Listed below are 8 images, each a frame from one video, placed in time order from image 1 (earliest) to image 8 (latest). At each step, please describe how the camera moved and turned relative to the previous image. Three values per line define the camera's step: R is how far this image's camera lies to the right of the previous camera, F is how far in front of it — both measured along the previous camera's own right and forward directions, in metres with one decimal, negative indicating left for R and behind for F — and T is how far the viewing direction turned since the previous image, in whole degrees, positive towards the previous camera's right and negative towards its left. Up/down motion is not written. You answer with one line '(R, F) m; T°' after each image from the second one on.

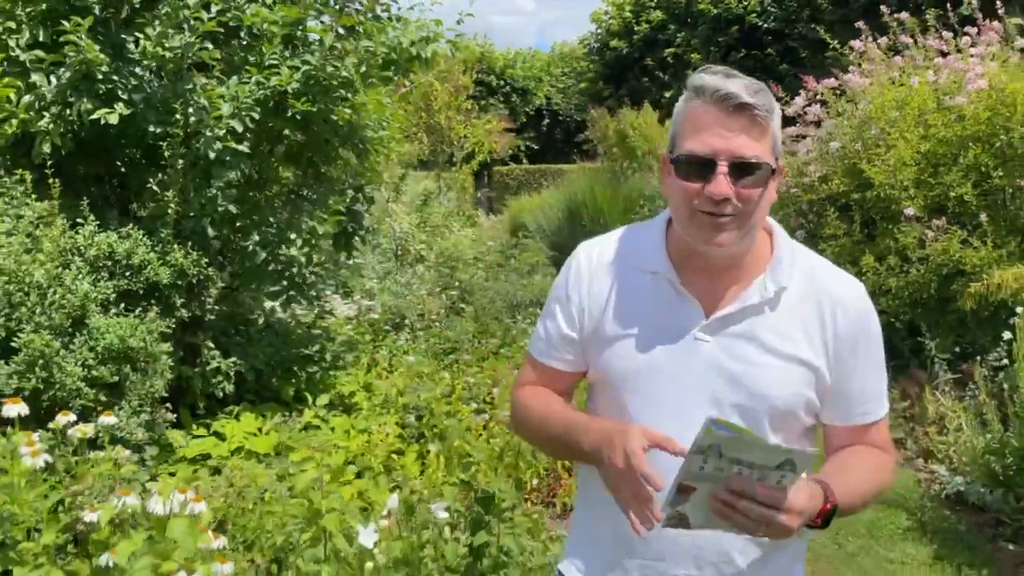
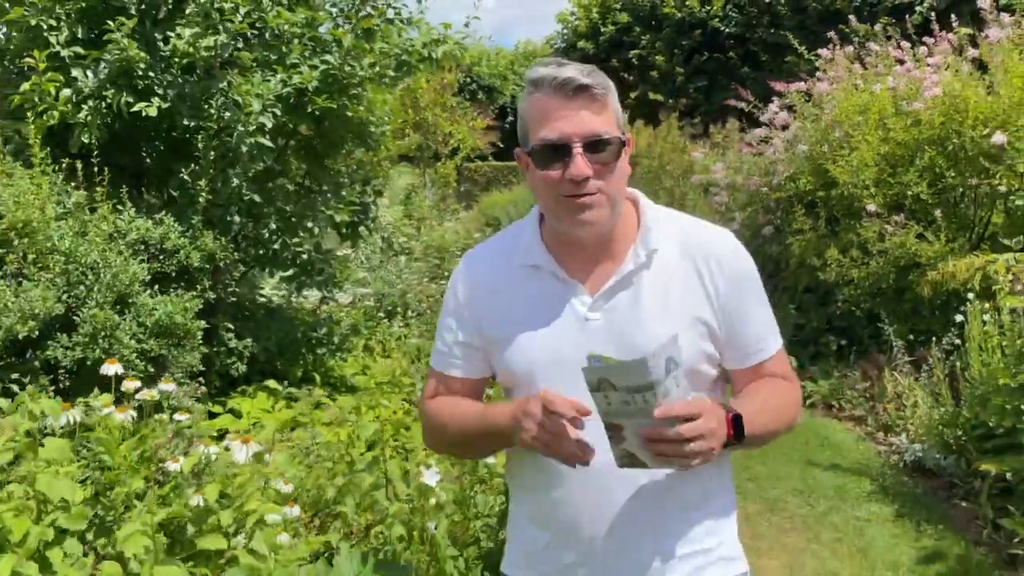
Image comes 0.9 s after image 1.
(-0.3, -0.4) m; +3°
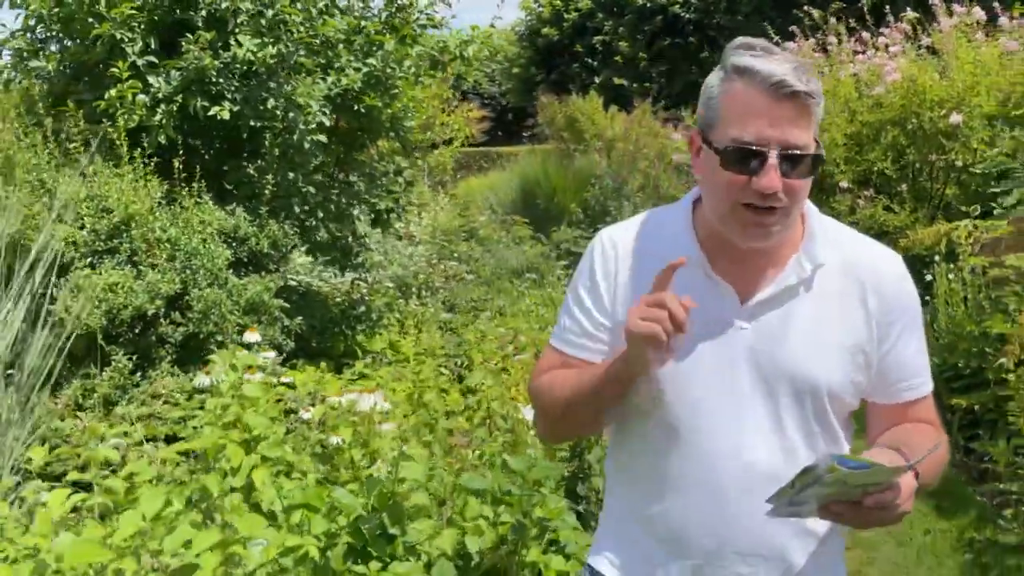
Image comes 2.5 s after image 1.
(-0.5, -0.6) m; +3°
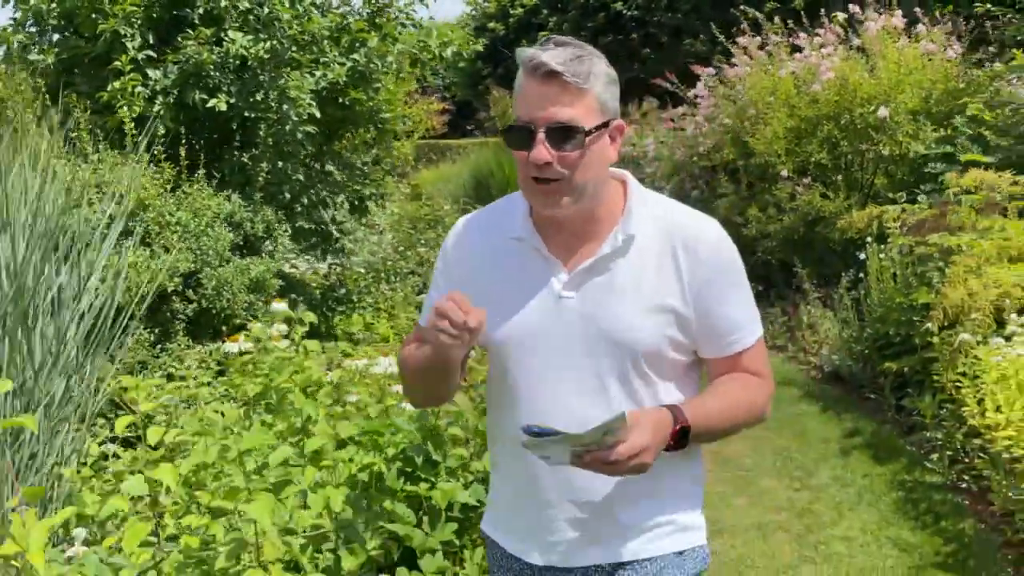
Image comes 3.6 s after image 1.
(-0.3, -0.4) m; +4°
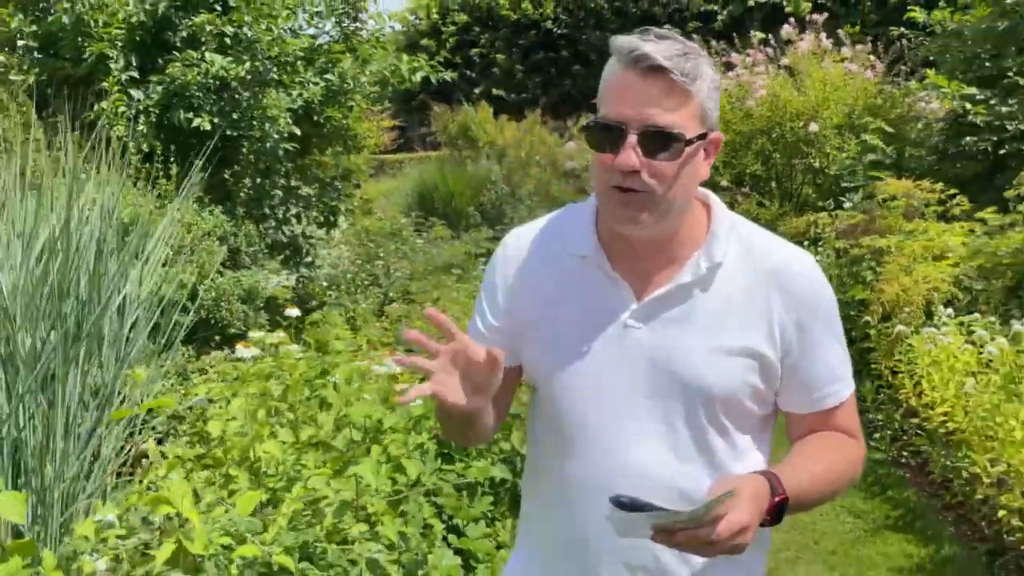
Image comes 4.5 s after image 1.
(-0.3, -0.3) m; +5°
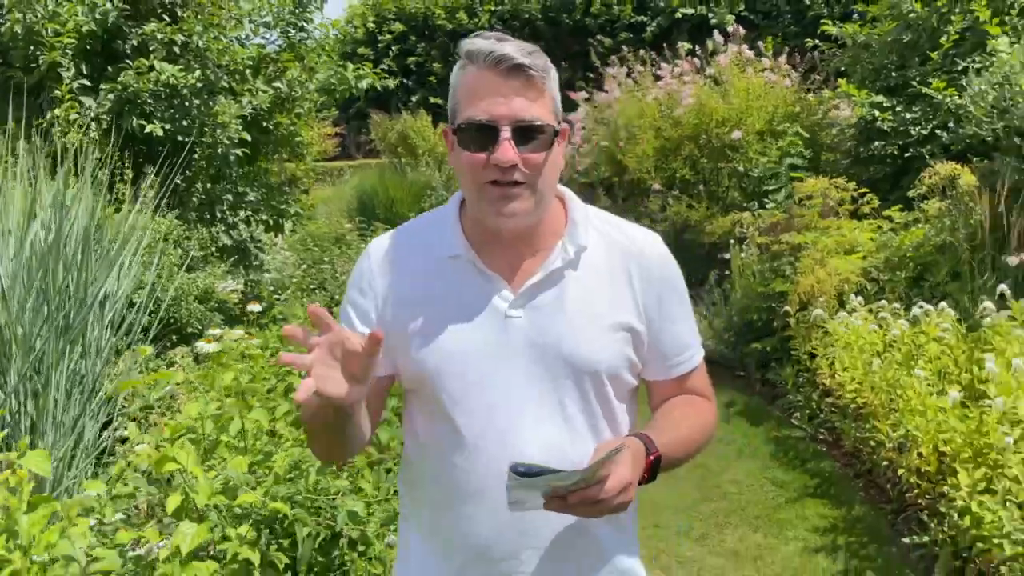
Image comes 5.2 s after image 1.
(-0.1, -0.3) m; +4°
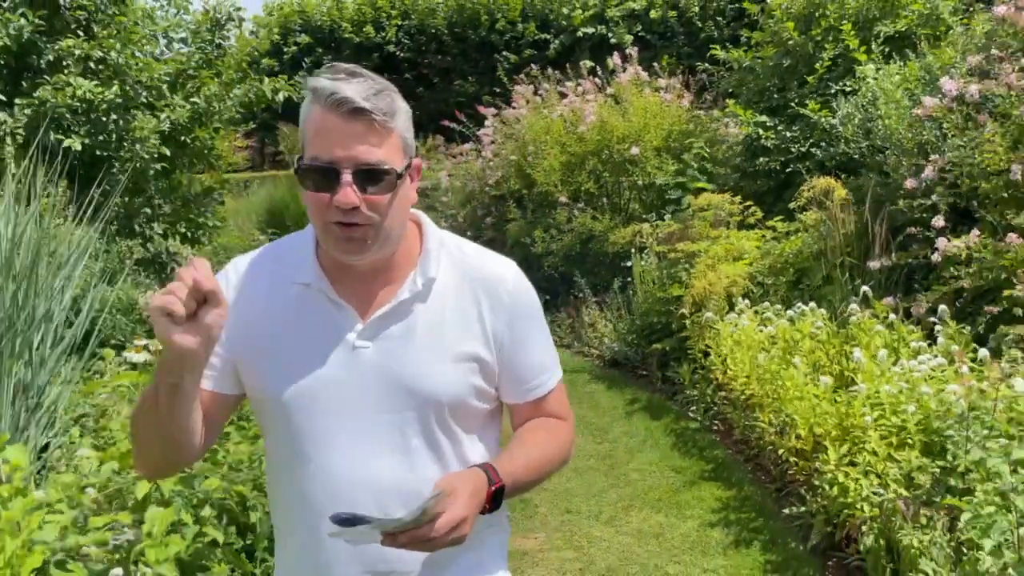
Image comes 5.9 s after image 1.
(-0.1, -0.3) m; +6°
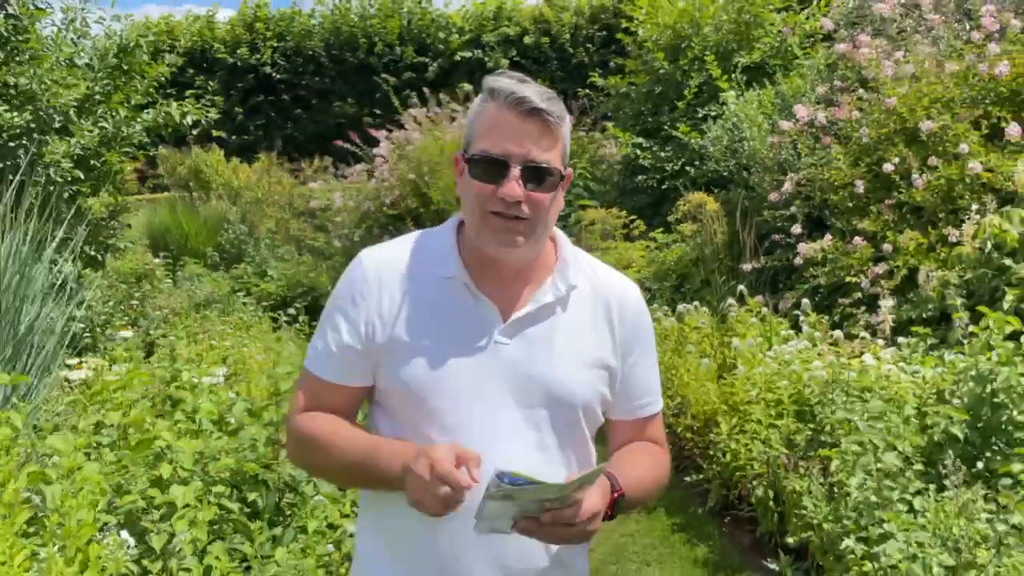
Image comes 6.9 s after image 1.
(-0.3, -0.5) m; +9°
